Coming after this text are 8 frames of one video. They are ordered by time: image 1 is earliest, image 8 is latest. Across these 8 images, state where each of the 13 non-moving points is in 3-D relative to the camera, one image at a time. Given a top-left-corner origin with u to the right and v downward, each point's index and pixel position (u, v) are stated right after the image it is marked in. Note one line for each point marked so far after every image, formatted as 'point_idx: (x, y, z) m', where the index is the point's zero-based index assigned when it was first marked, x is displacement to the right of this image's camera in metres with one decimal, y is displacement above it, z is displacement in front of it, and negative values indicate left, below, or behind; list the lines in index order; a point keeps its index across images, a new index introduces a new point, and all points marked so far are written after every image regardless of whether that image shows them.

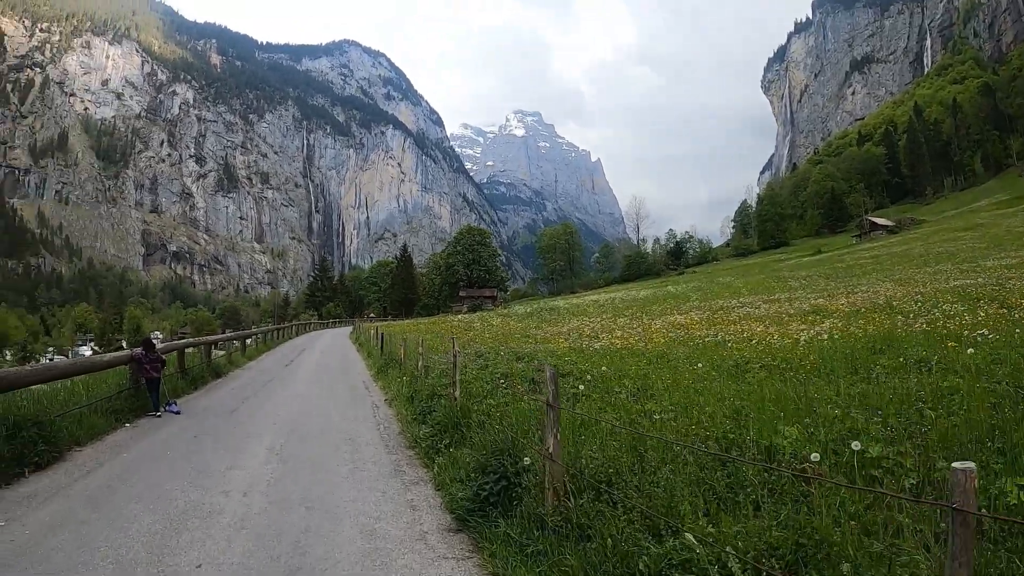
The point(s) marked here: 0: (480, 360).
0: (-0.4, -1.4, +10.8) m
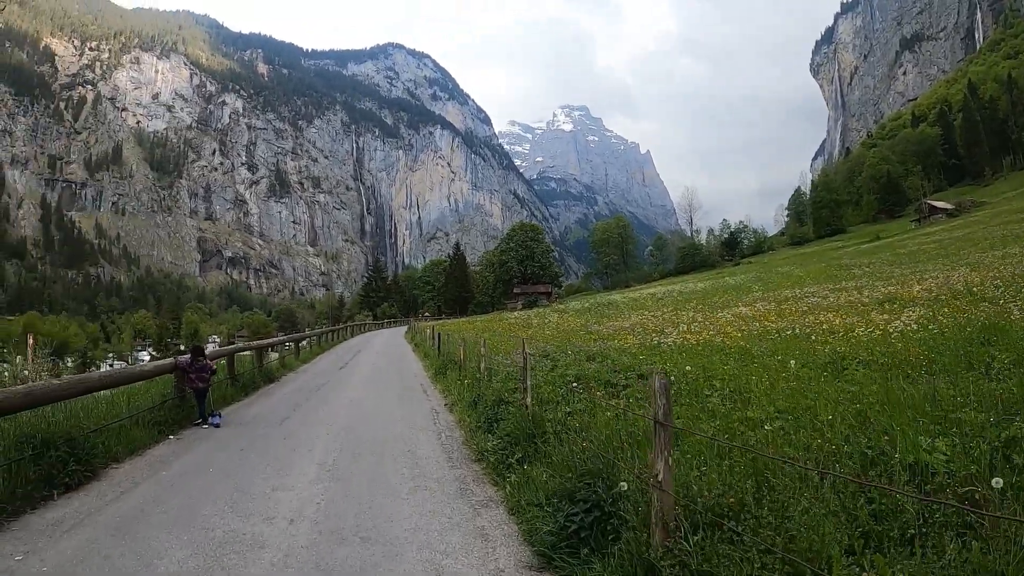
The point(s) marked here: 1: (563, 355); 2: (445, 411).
0: (+0.7, -1.3, +9.8) m
1: (+1.1, -1.3, +10.8) m
2: (-1.0, -2.0, +9.9) m
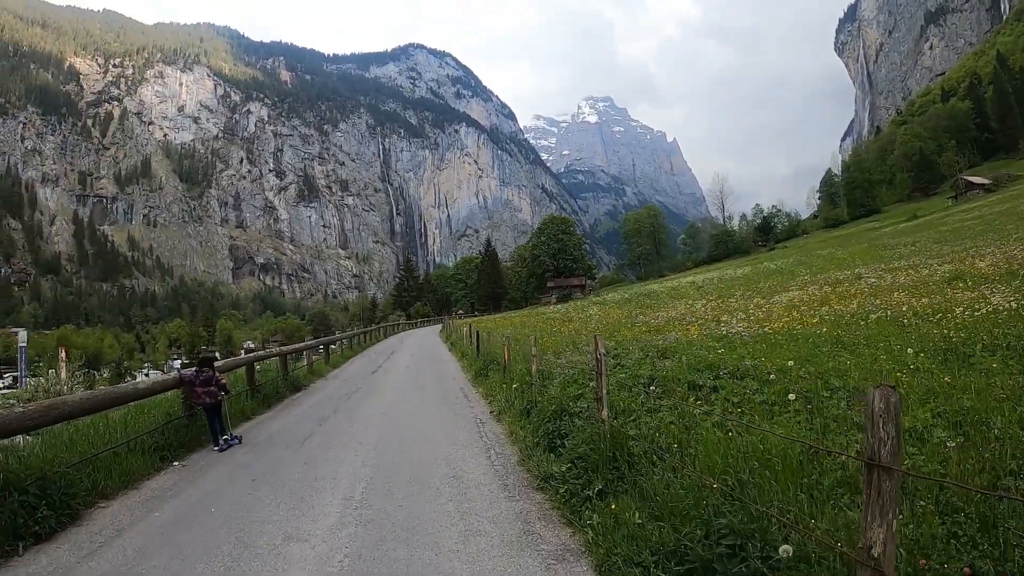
0: (+1.4, -1.1, +8.5) m
1: (+1.9, -1.1, +9.4) m
2: (-0.3, -1.9, +8.6) m
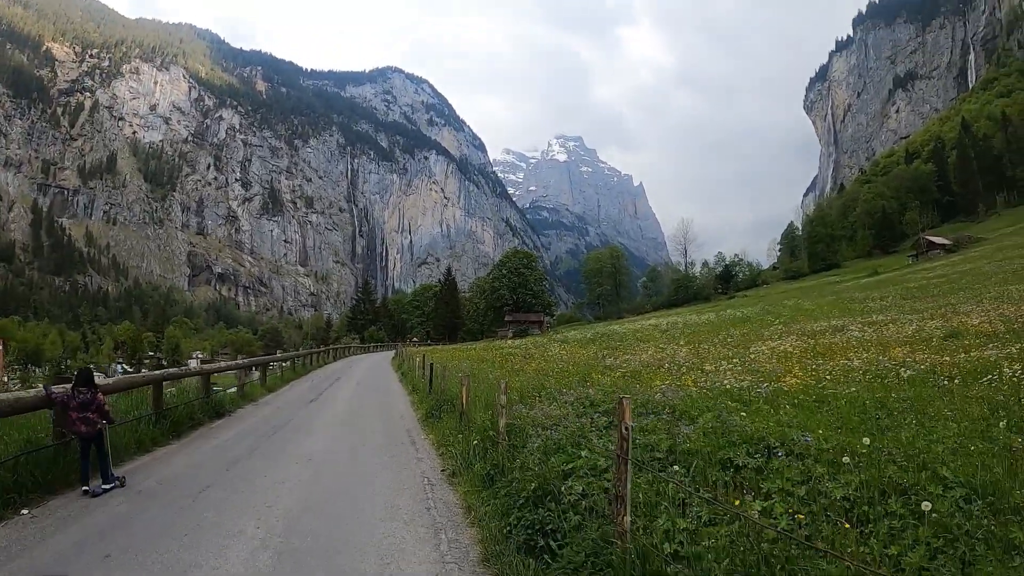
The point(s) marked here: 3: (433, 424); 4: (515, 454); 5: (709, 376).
0: (+1.1, -1.5, +6.7) m
1: (+1.5, -1.5, +7.6) m
2: (-0.7, -2.1, +6.7) m
3: (-1.4, -2.5, +11.1) m
4: (0.0, -1.7, +6.0) m
5: (+4.2, -1.9, +13.0) m
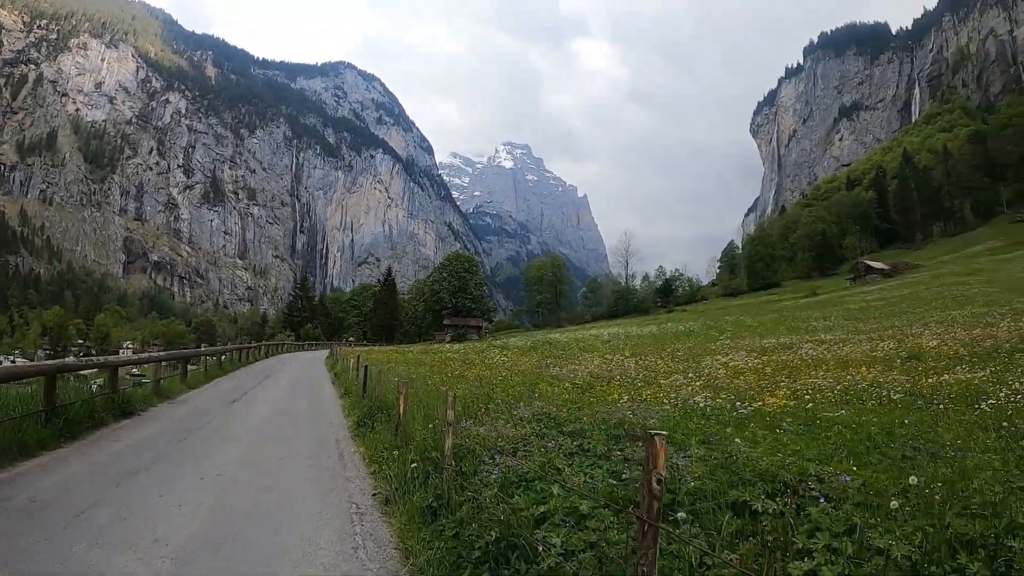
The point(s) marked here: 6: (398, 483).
0: (+0.6, -1.4, +5.6) m
1: (+1.0, -1.5, +6.6) m
2: (-1.1, -2.0, +5.5) m
3: (-2.2, -2.3, +9.8) m
4: (-0.3, -1.6, +4.8) m
5: (+3.3, -2.1, +12.2) m
6: (-1.1, -2.0, +5.9) m
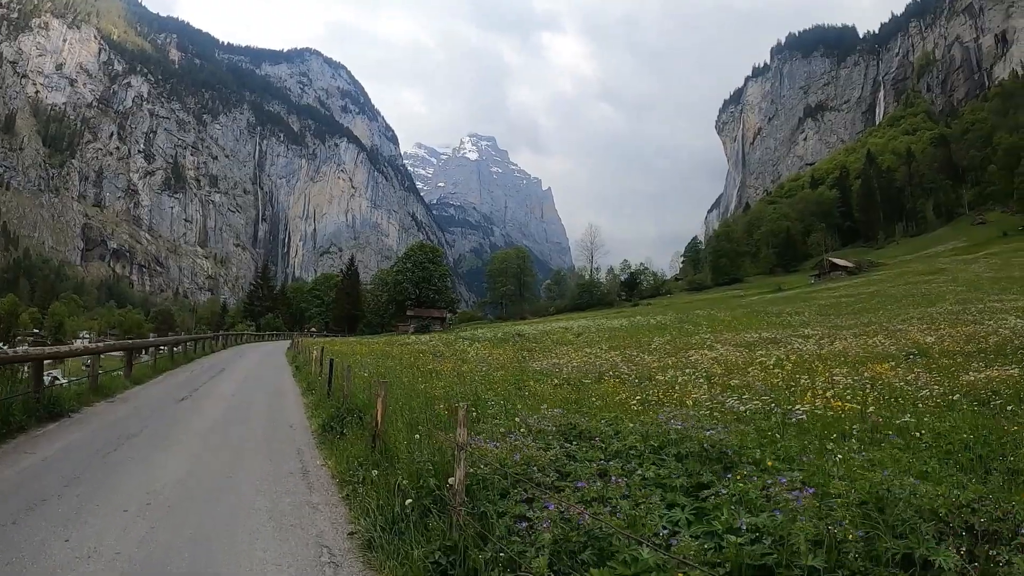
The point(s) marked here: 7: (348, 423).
0: (+0.9, -1.3, +4.2) m
1: (+1.1, -1.3, +5.2) m
2: (-0.9, -1.8, +4.0) m
3: (-2.2, -2.0, +8.3) m
4: (-0.1, -1.4, +3.4) m
5: (+3.1, -1.8, +10.9) m
6: (-0.9, -1.7, +4.4) m
7: (-2.5, -2.0, +9.2) m
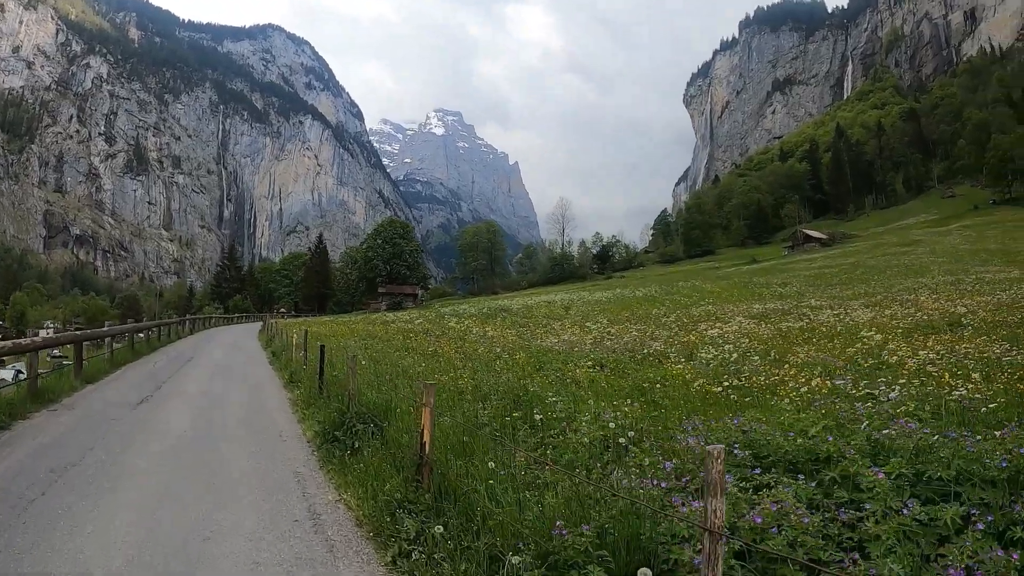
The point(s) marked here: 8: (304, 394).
0: (+1.8, -1.1, +2.4) m
1: (+2.0, -1.1, +3.4) m
2: (0.0, -1.6, +2.1) m
3: (-1.5, -1.8, +6.3) m
4: (+0.9, -1.2, +1.5) m
5: (+3.8, -1.3, +9.2) m
6: (0.0, -1.6, +2.5) m
7: (-1.7, -1.7, +7.2) m
8: (-3.9, -2.0, +12.0) m
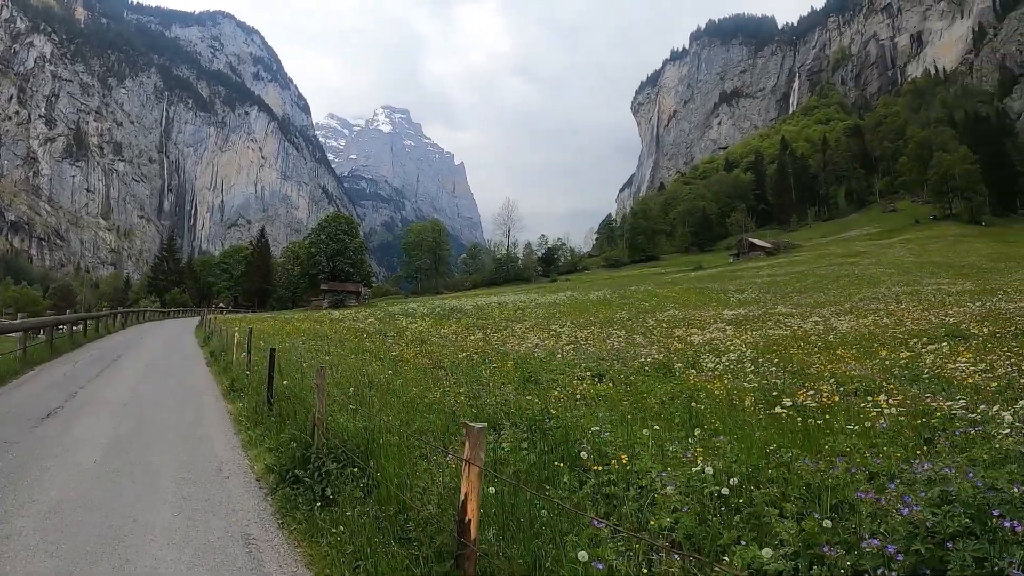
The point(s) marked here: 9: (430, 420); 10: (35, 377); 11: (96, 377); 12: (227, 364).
0: (+2.5, -1.1, +0.7) m
1: (+2.7, -1.1, +1.7) m
2: (+0.8, -1.6, +0.3) m
3: (-1.0, -1.7, +4.3) m
4: (+1.7, -1.2, -0.2) m
5: (+3.9, -1.4, +7.6) m
6: (+0.8, -1.6, +0.6) m
7: (-1.4, -1.7, +5.2) m
8: (-3.9, -1.9, +9.8) m
9: (-0.9, -1.3, +6.5) m
10: (-10.3, -1.9, +13.6) m
11: (-9.4, -2.0, +13.8) m
12: (-7.0, -2.0, +15.5) m
